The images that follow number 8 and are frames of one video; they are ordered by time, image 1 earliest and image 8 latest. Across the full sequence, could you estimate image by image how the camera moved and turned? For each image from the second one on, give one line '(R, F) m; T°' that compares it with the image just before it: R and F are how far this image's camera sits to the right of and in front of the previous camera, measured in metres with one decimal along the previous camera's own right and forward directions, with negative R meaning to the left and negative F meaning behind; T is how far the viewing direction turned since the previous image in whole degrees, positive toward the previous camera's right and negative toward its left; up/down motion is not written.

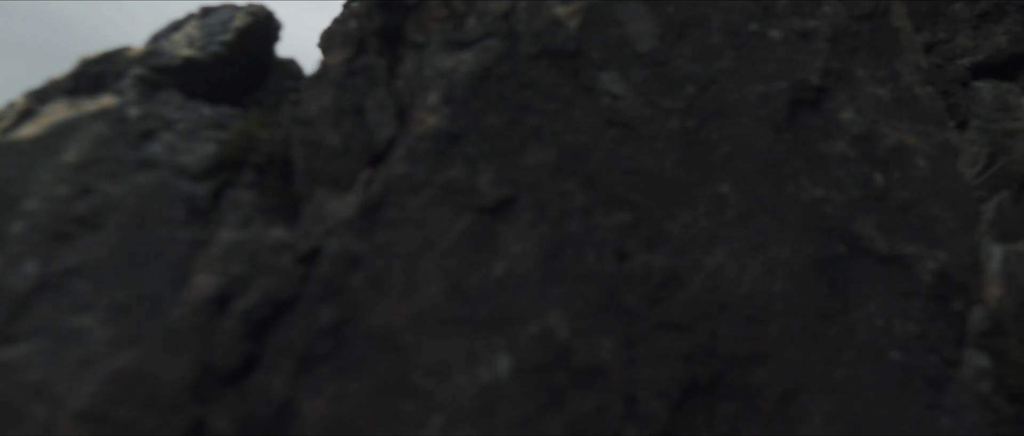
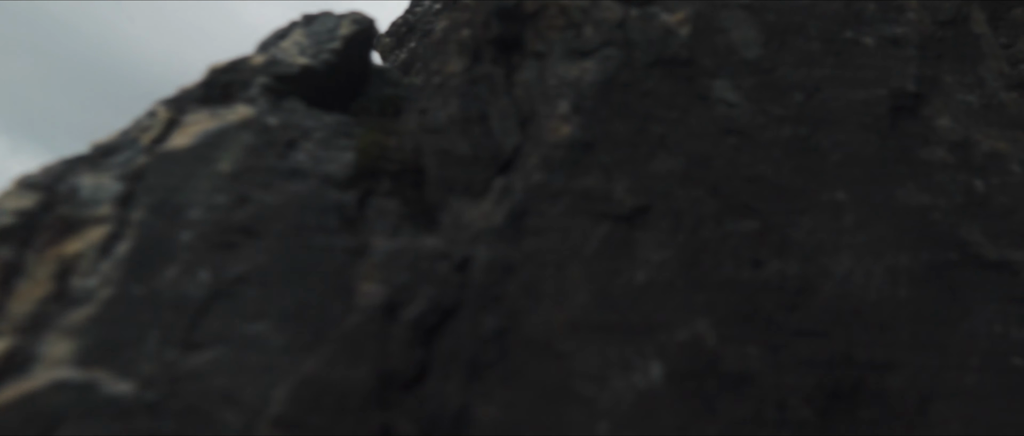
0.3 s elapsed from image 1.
(-0.5, 0.0) m; 0°
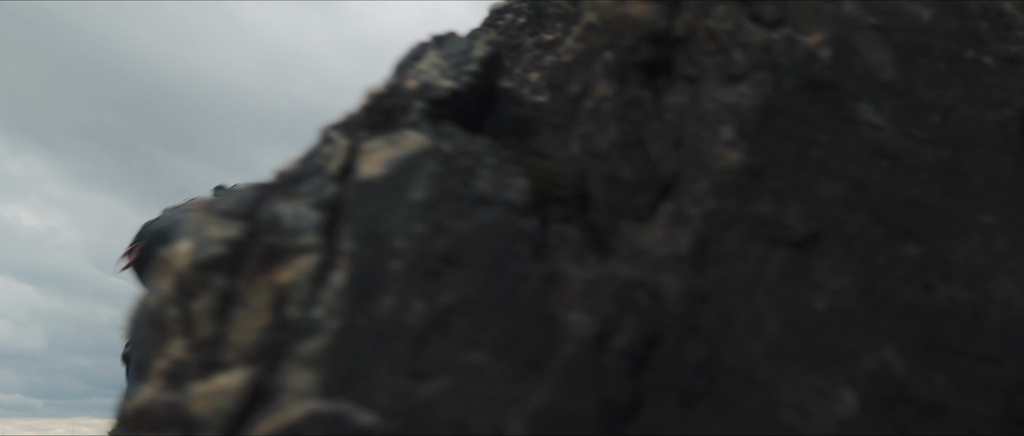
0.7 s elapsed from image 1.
(-0.7, -0.1) m; 0°
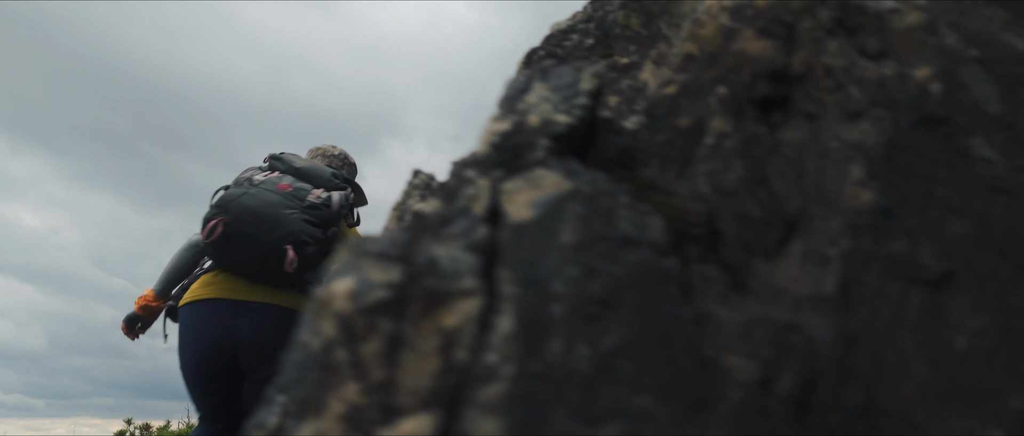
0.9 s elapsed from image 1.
(-0.6, -0.1) m; 0°
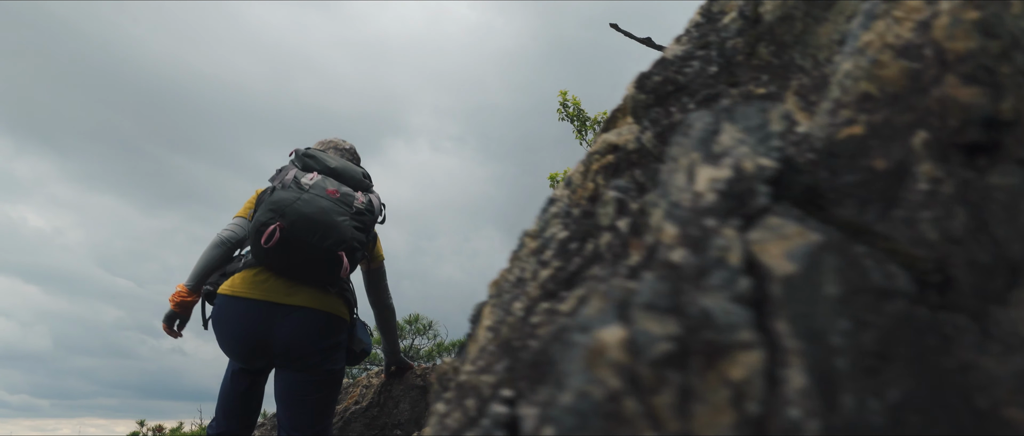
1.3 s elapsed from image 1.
(-1.1, -0.1) m; 0°
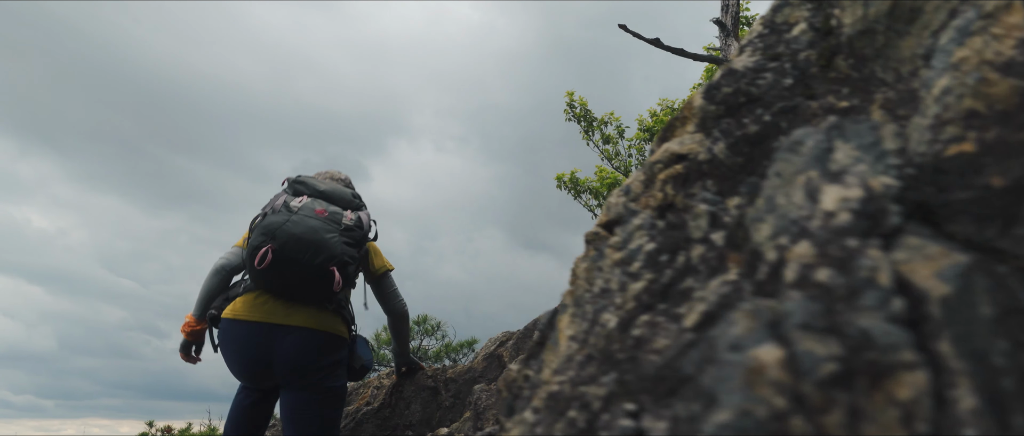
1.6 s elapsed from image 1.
(-0.7, -0.1) m; 0°
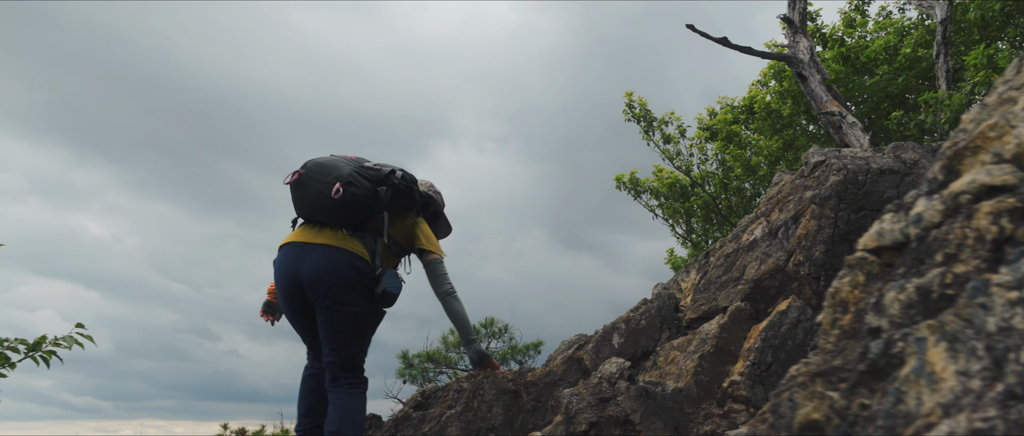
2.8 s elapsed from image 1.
(-3.1, -0.5) m; -3°
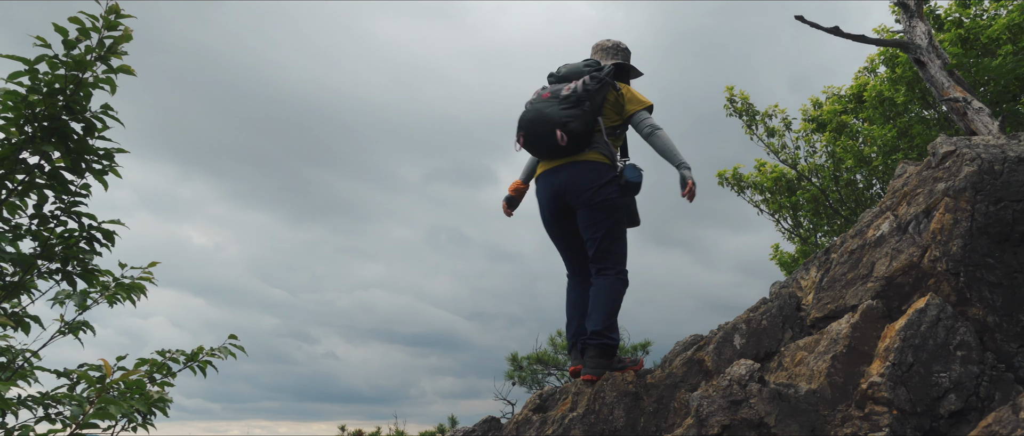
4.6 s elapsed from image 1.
(-2.5, -0.8) m; -6°
